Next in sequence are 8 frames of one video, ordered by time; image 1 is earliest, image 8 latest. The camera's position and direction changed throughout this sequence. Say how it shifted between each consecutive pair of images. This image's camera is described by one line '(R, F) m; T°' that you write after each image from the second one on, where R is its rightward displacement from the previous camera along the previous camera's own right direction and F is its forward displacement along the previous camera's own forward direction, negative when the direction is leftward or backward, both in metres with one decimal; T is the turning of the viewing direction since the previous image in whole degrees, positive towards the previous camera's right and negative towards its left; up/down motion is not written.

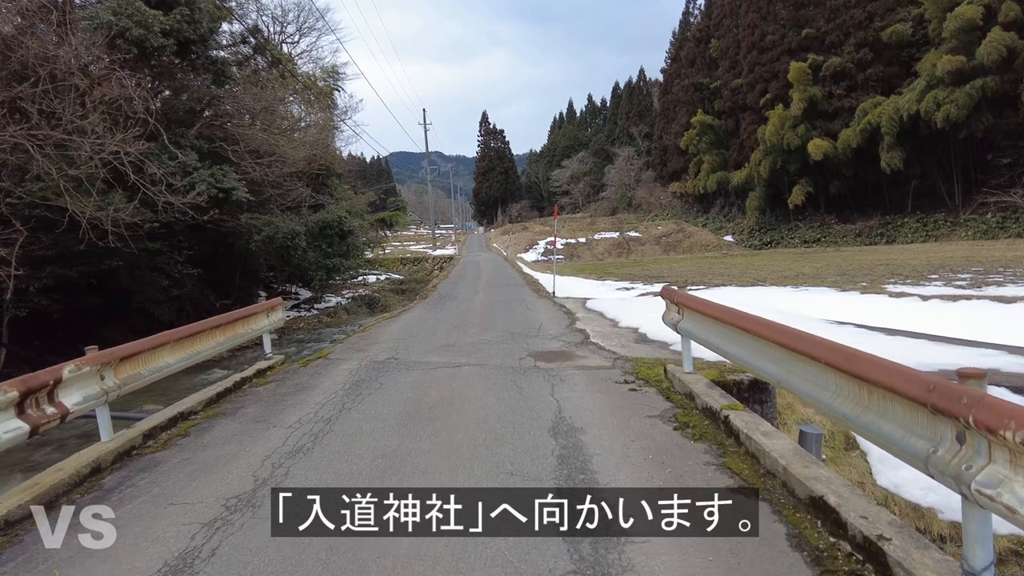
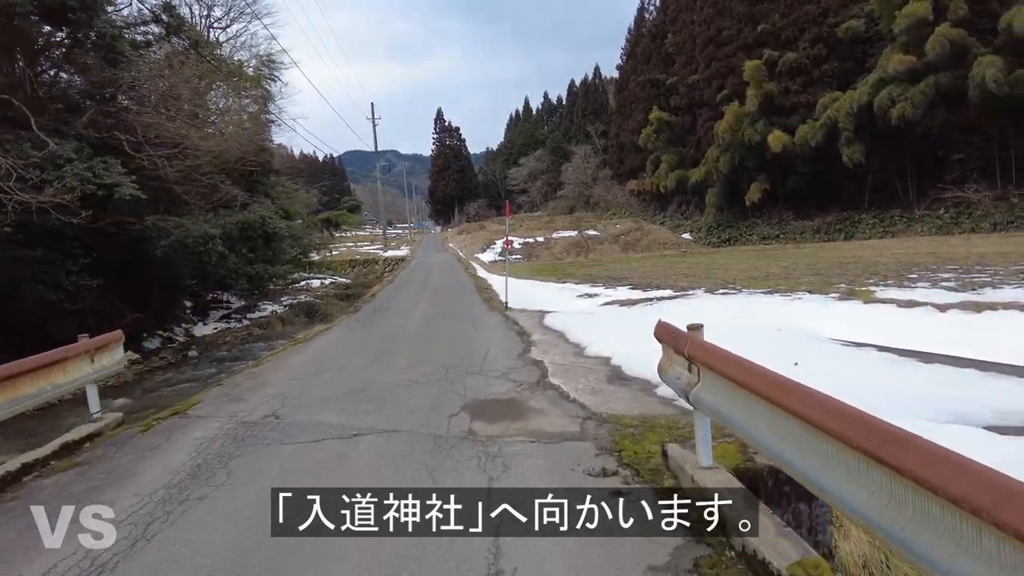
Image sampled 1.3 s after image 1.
(+0.2, +1.3) m; +4°
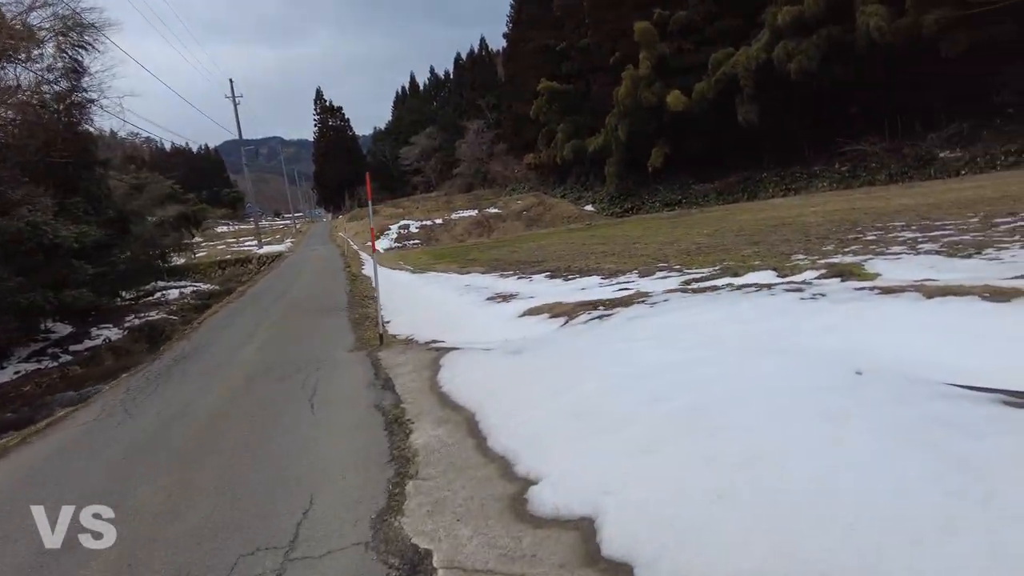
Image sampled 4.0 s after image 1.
(+0.2, +2.5) m; +8°
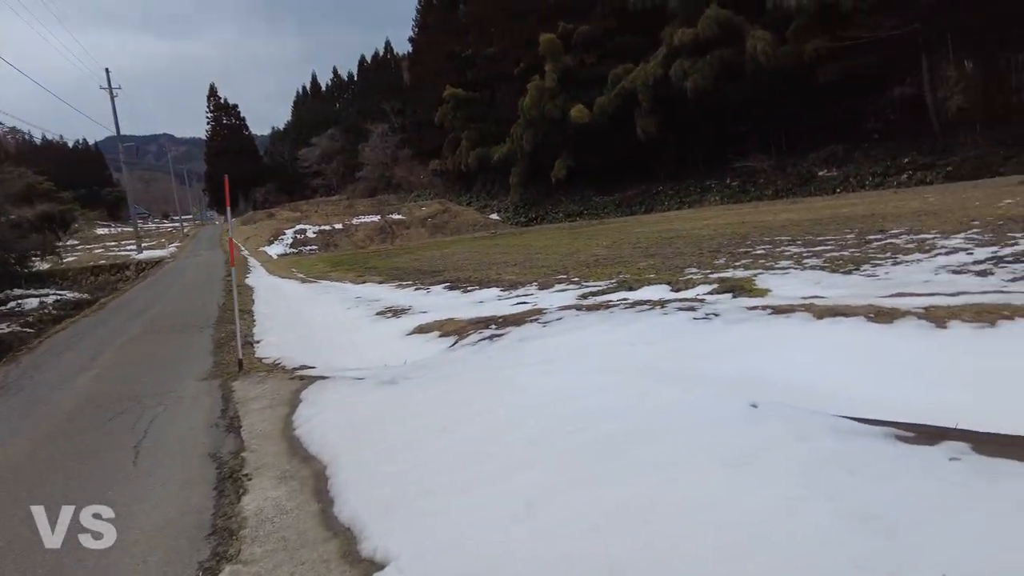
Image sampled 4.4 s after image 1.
(+0.2, +0.4) m; +8°
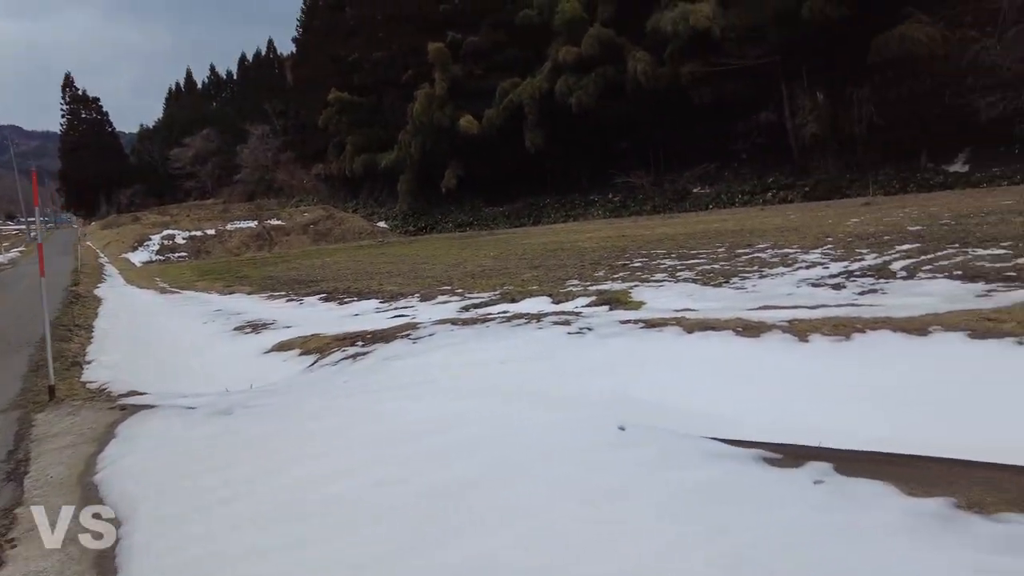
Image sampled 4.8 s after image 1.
(+0.1, +0.2) m; +10°
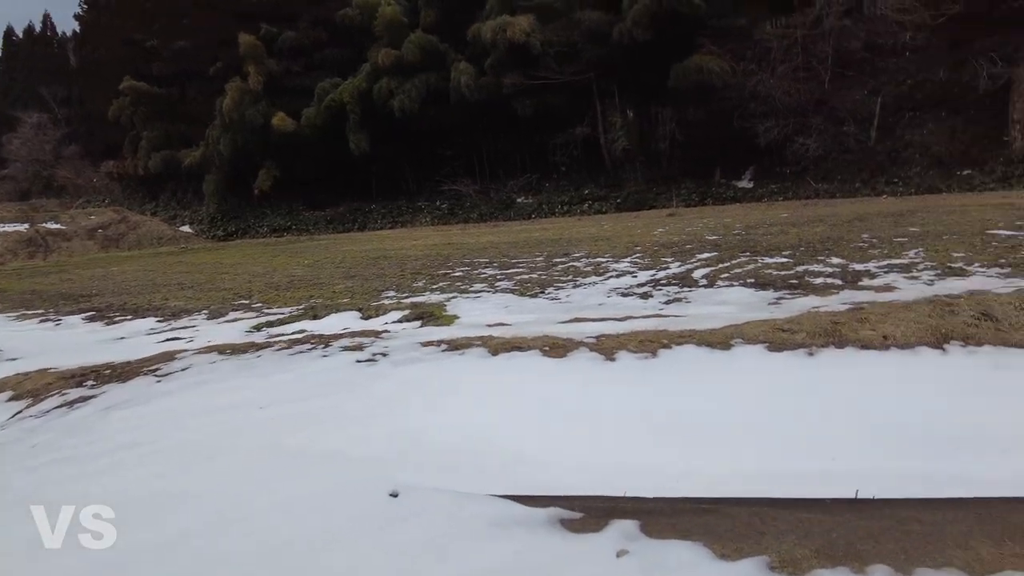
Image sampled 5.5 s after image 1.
(+0.3, +0.5) m; +15°
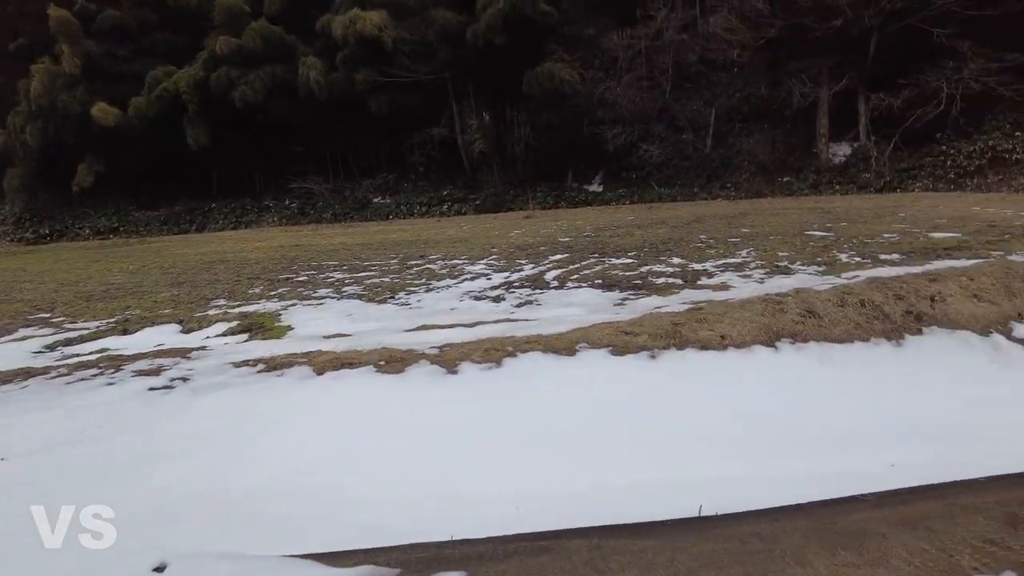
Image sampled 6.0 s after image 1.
(+0.2, +0.3) m; +12°
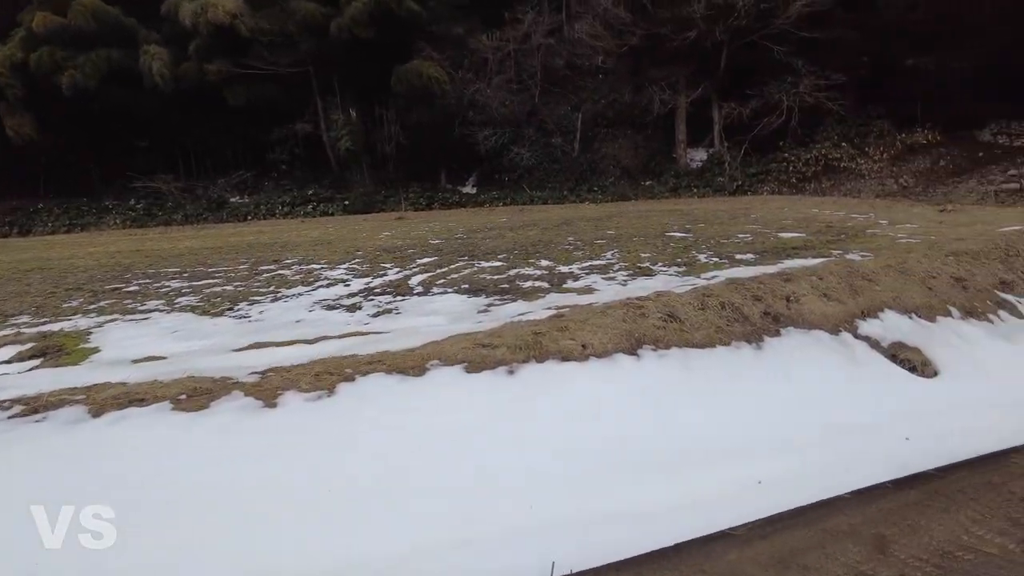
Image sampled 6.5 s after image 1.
(+0.2, +0.4) m; +11°
